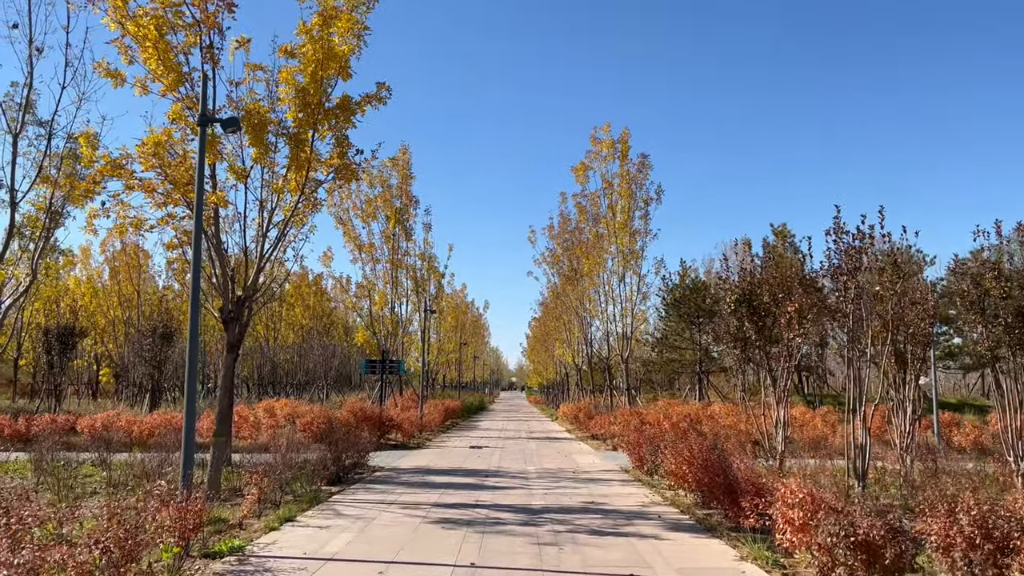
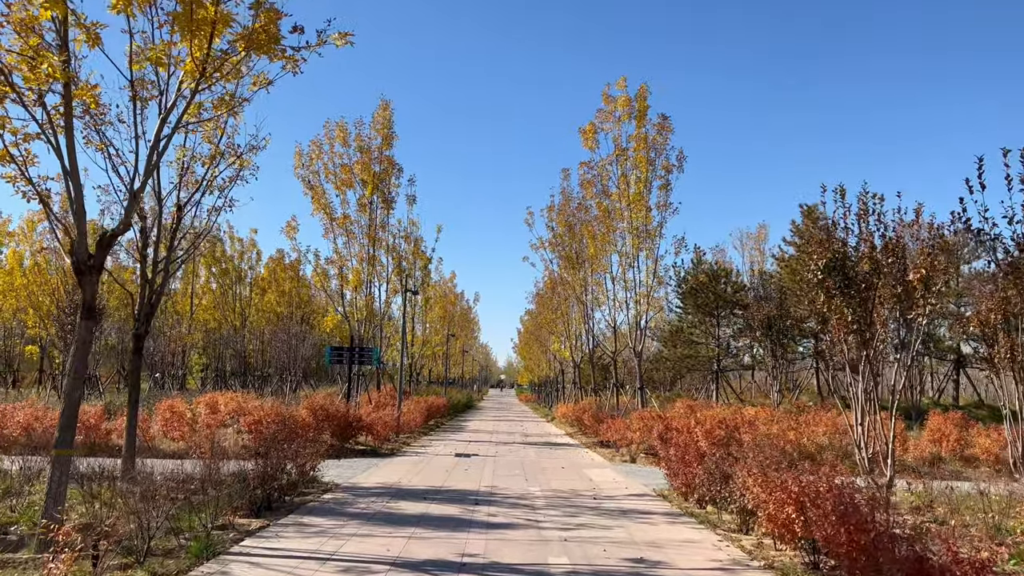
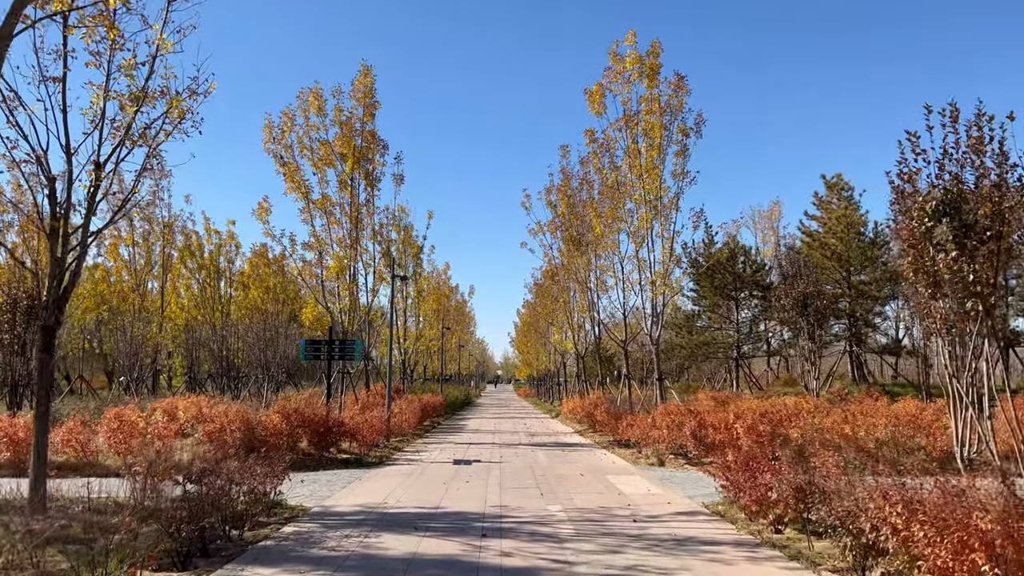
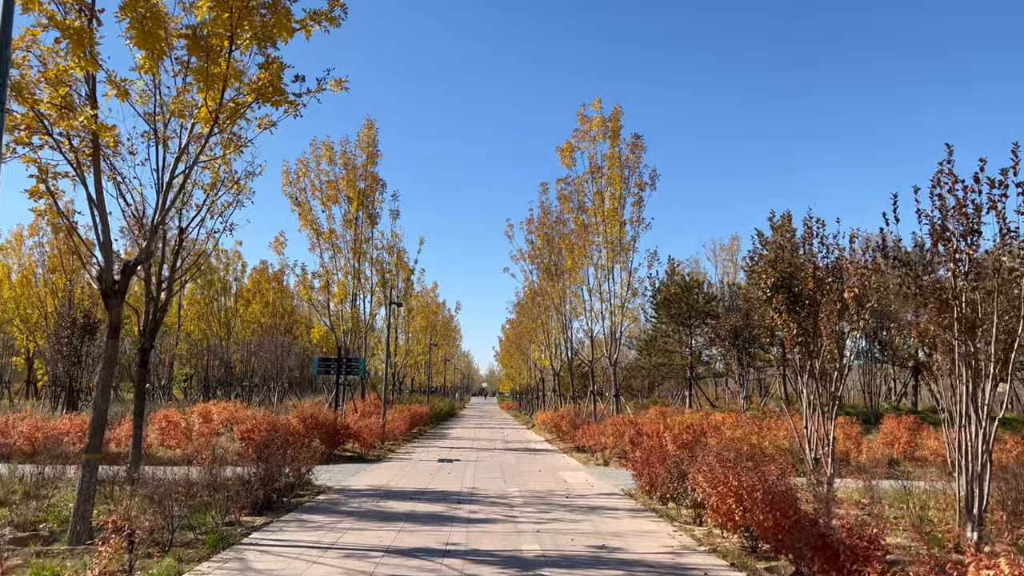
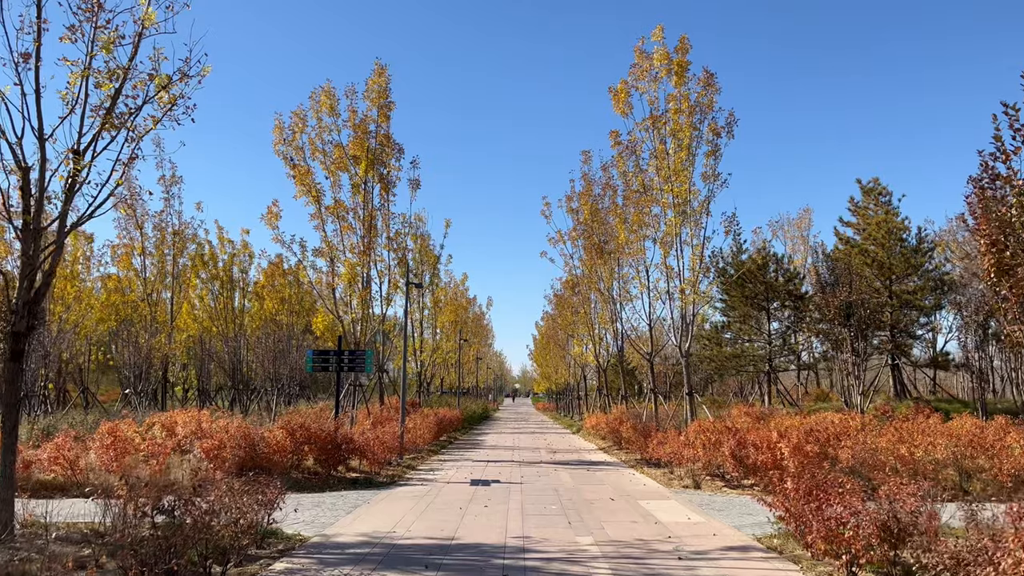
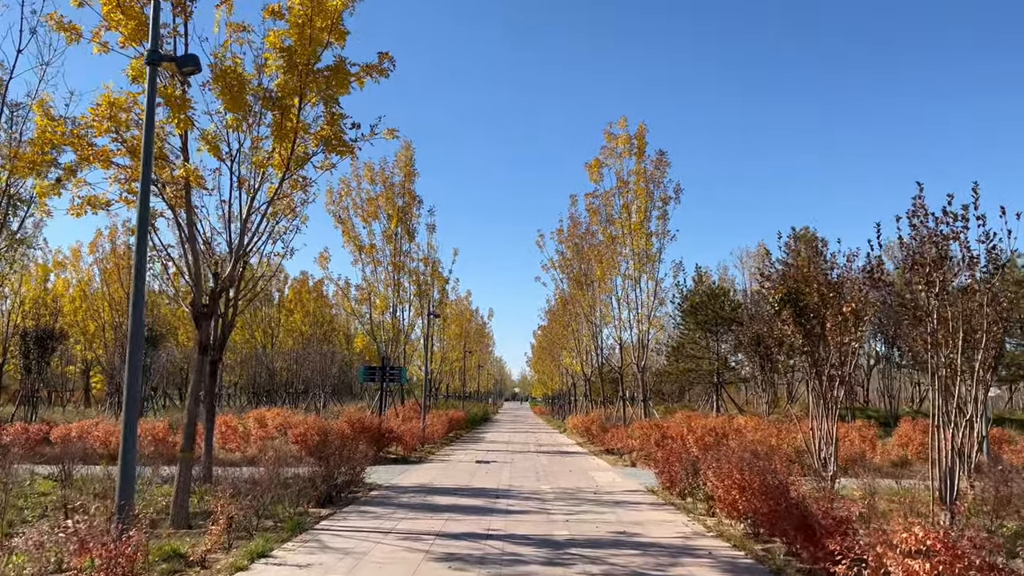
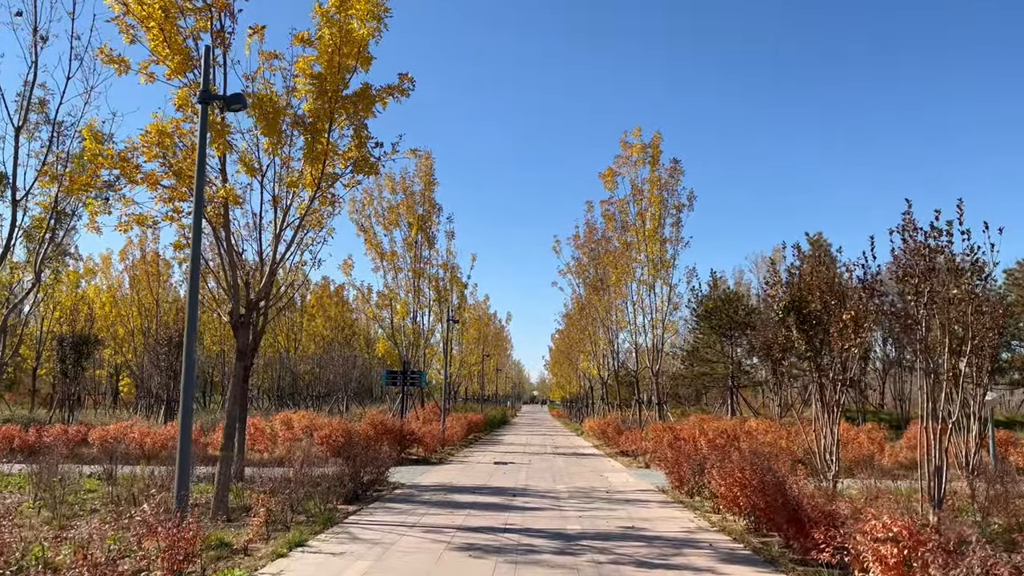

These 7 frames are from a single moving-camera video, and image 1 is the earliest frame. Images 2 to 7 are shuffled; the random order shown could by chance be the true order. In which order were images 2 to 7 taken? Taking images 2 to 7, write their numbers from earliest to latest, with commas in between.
7, 6, 4, 2, 3, 5
